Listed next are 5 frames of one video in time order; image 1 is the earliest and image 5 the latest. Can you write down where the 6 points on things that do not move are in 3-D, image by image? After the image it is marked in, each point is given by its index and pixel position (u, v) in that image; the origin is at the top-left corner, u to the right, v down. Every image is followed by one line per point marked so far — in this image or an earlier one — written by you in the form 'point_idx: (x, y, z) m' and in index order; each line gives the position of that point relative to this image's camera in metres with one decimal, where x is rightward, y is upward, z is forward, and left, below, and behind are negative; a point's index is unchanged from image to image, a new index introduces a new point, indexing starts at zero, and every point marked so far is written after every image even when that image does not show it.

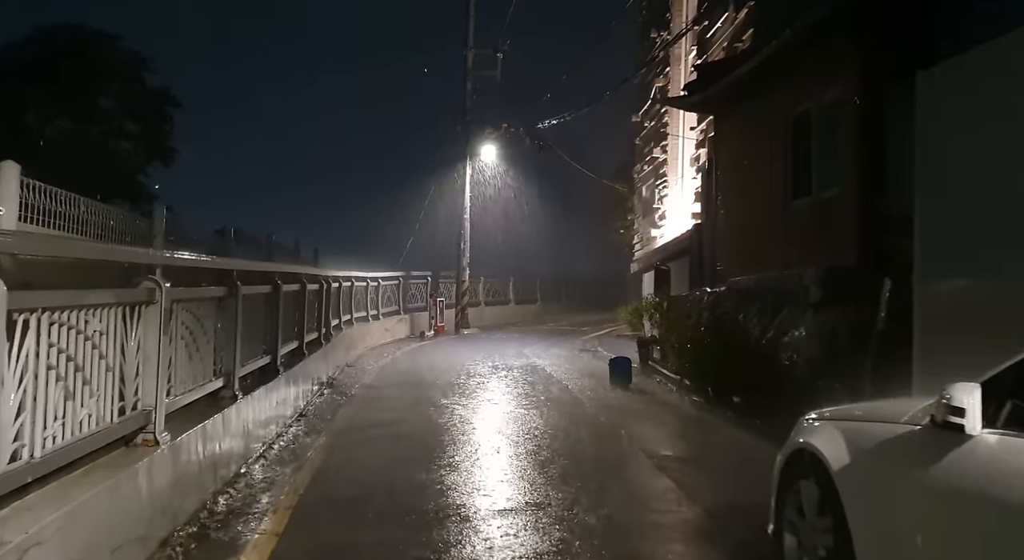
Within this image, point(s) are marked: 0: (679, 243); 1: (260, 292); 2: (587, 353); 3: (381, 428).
0: (+4.0, +0.8, +16.6) m
1: (-3.0, -0.1, +8.3) m
2: (+1.9, -1.9, +17.5) m
3: (-1.7, -2.0, +9.1) m
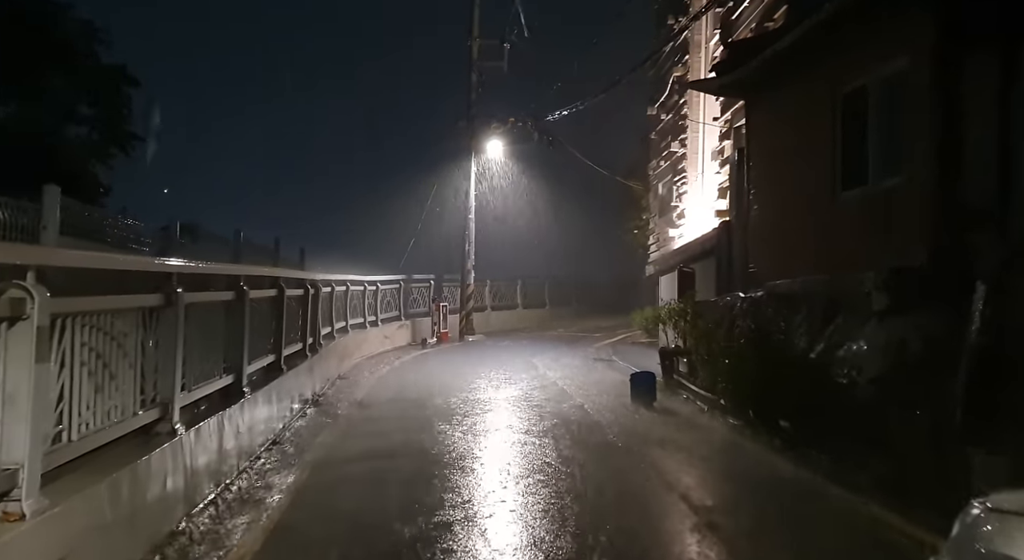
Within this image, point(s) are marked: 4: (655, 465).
0: (+4.2, +0.8, +15.1) m
1: (-3.0, -0.2, +6.9) m
2: (+2.1, -2.0, +16.1) m
3: (-1.6, -2.0, +7.7) m
4: (+1.6, -2.1, +7.7) m
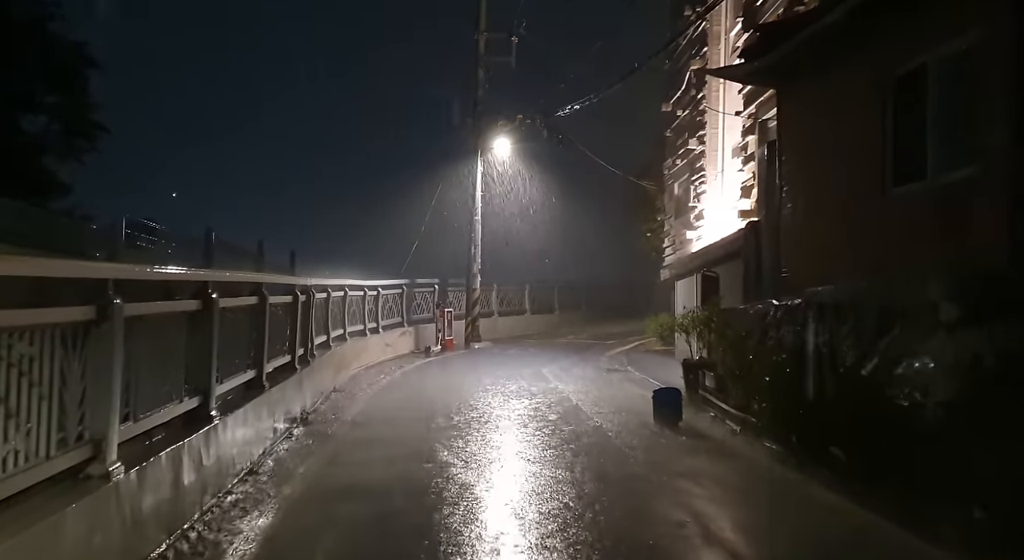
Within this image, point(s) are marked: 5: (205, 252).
0: (+4.3, +0.7, +14.0) m
1: (-2.9, -0.3, +5.9) m
2: (+2.3, -2.1, +15.0) m
3: (-1.5, -2.1, +6.6) m
4: (+1.7, -2.1, +6.6) m
5: (-5.1, +0.5, +11.5) m
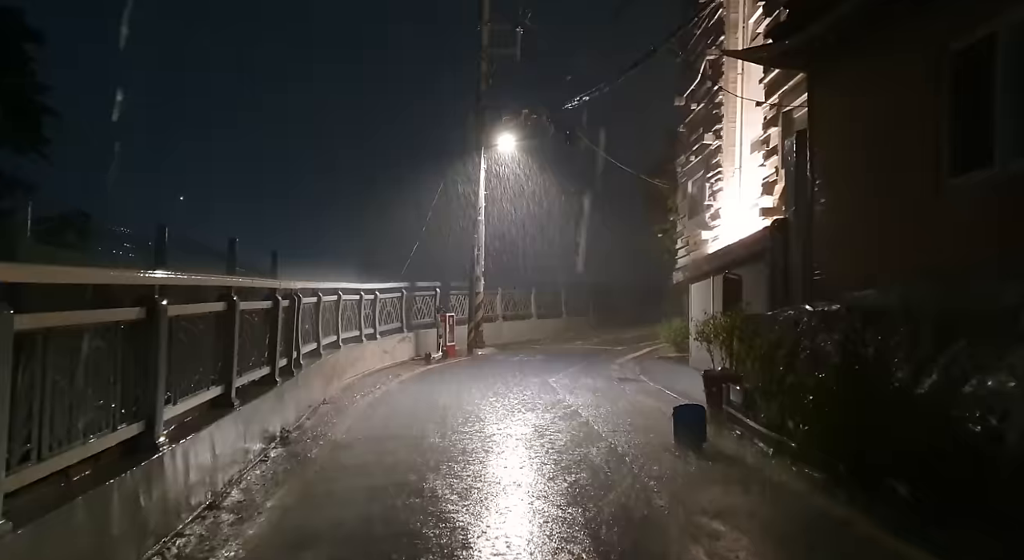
0: (+4.4, +0.6, +12.9) m
1: (-2.9, -0.3, +4.9) m
2: (+2.4, -2.2, +13.9) m
3: (-1.5, -2.1, +5.6) m
4: (+1.7, -2.2, +5.6) m
5: (-5.1, +0.4, +10.6) m
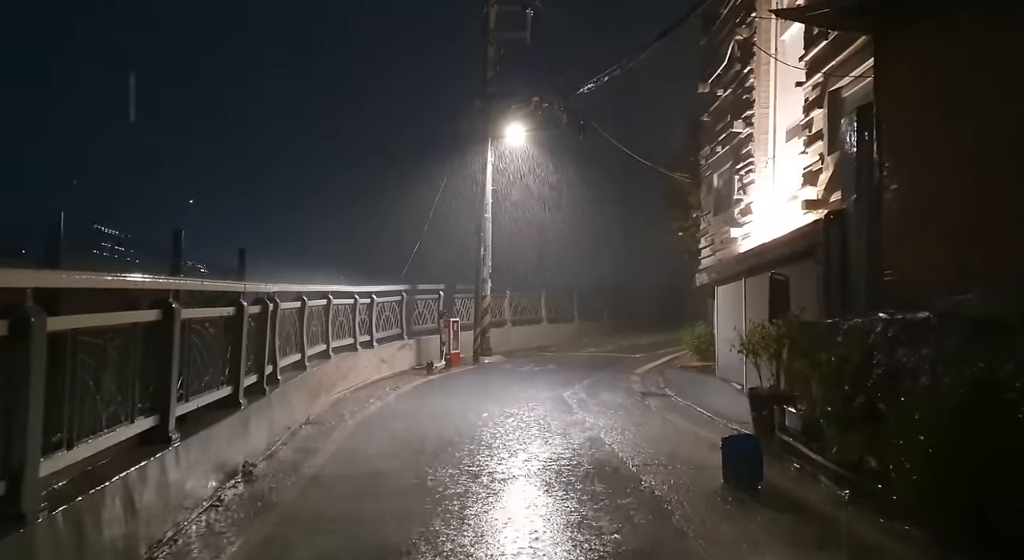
0: (+4.6, +0.6, +11.2) m
1: (-2.8, -0.3, +3.3) m
2: (+2.5, -2.2, +12.2) m
3: (-1.4, -2.1, +4.0) m
4: (+1.8, -2.2, +3.9) m
5: (-5.0, +0.4, +9.0) m
